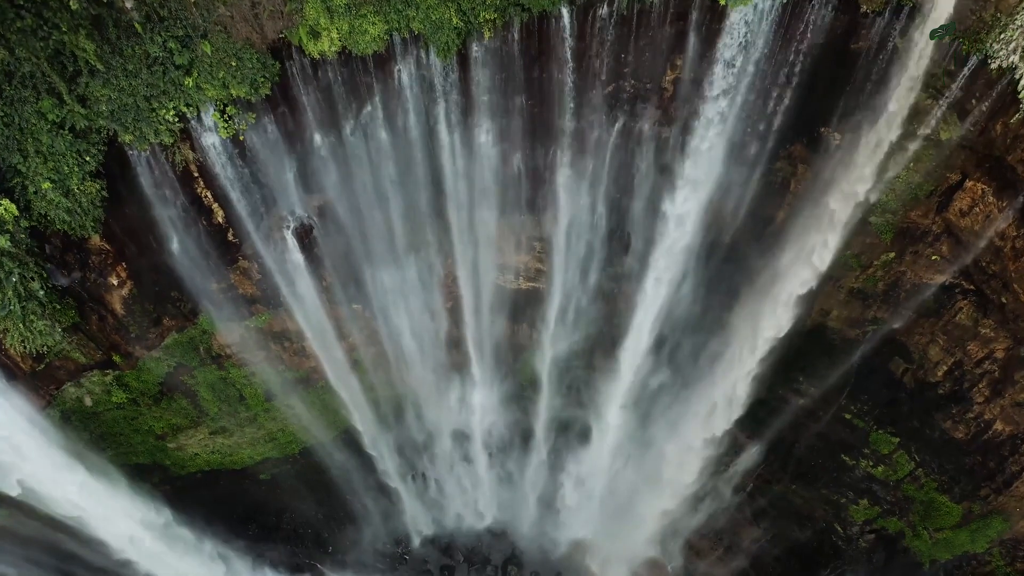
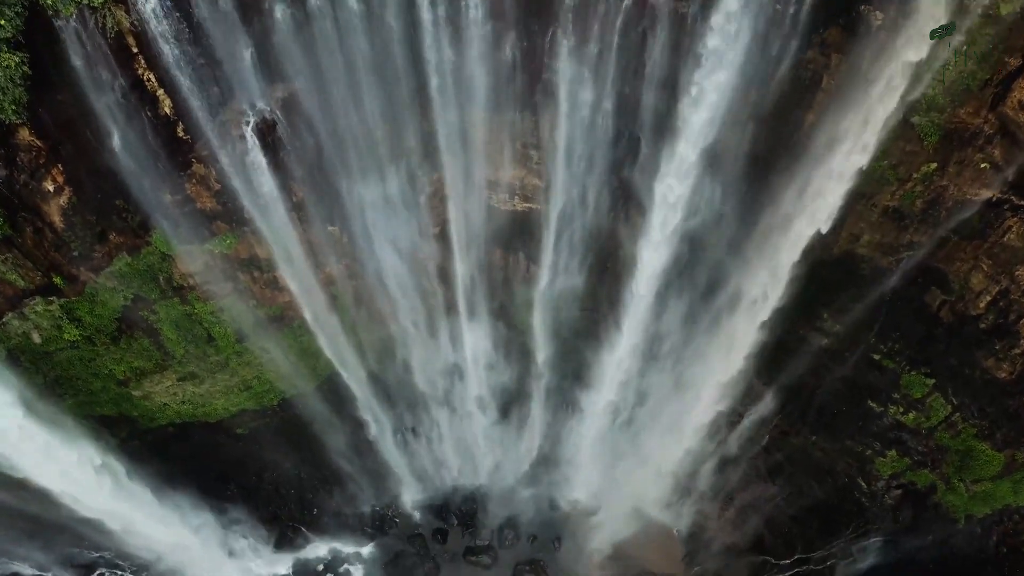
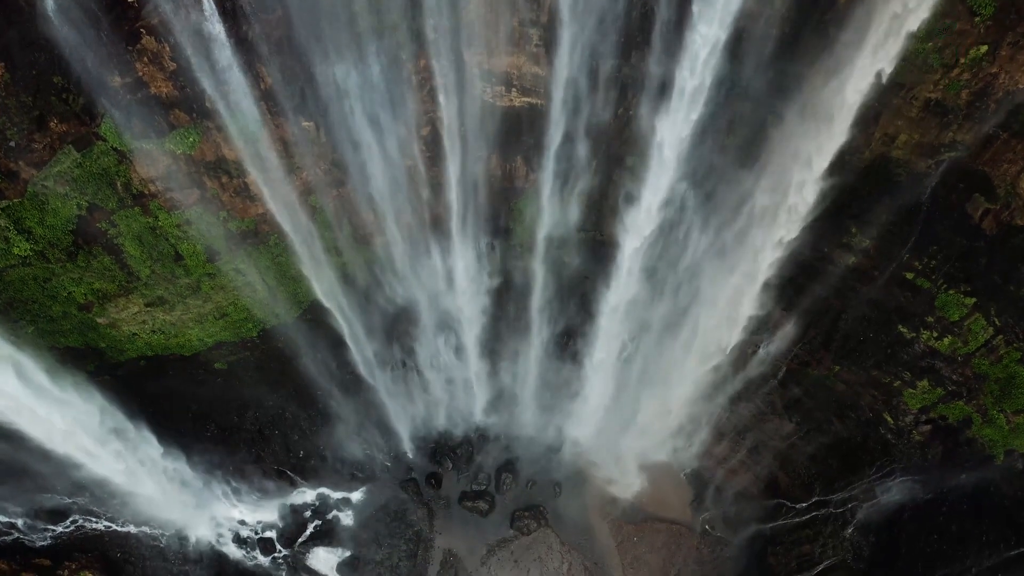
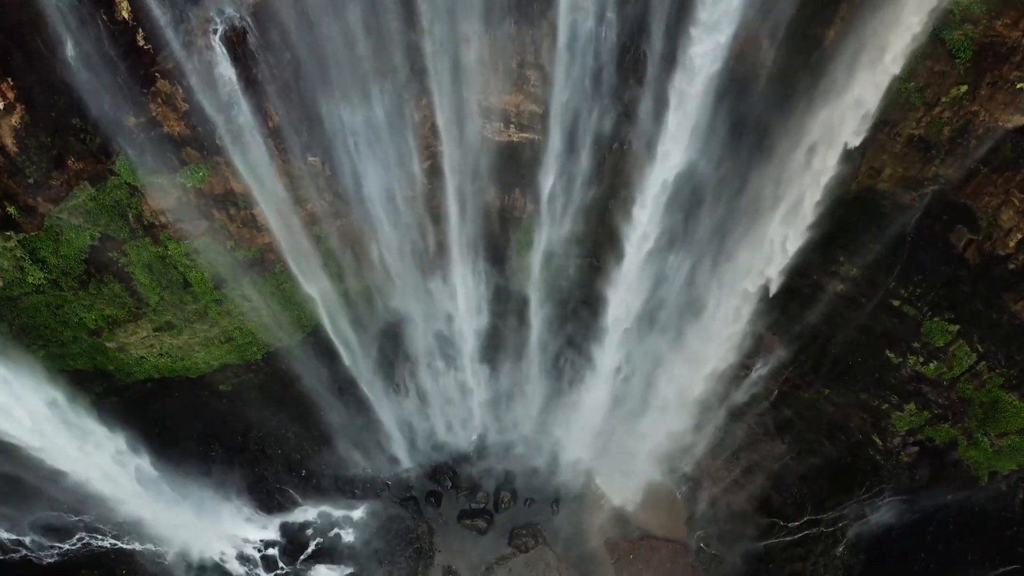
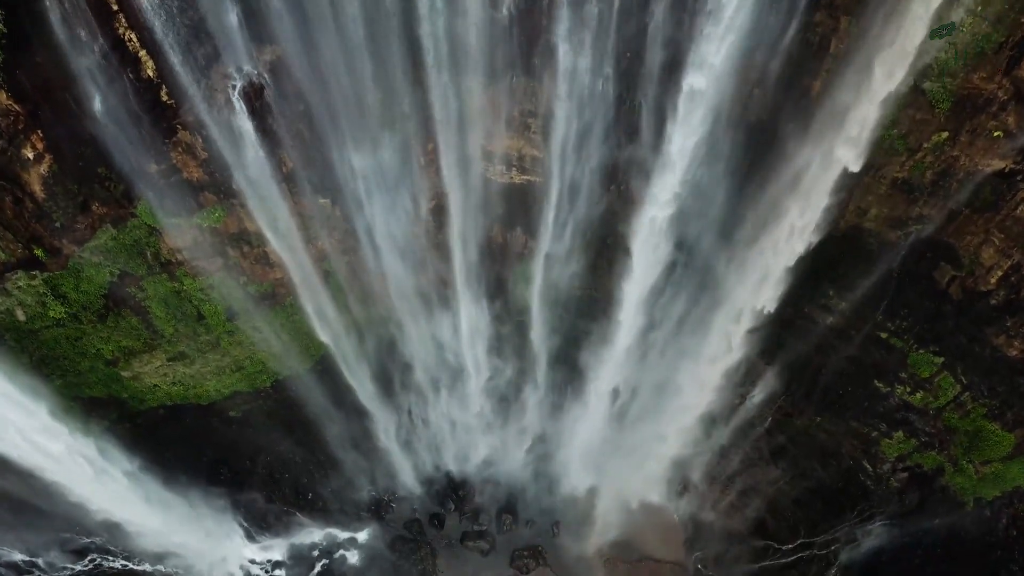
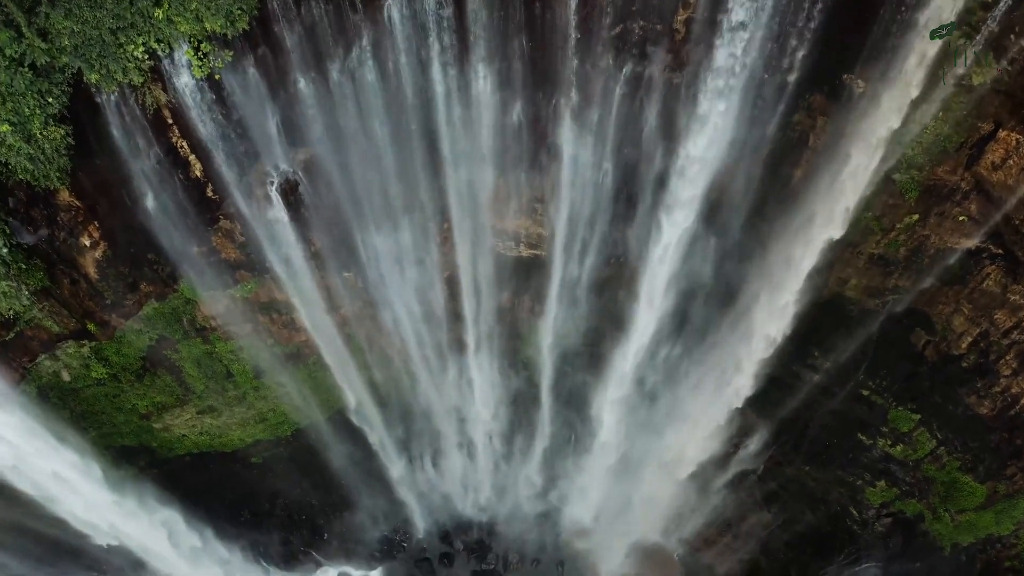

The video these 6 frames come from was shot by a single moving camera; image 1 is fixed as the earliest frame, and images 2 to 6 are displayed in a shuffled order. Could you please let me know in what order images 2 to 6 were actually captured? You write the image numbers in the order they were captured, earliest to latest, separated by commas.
6, 2, 5, 4, 3
